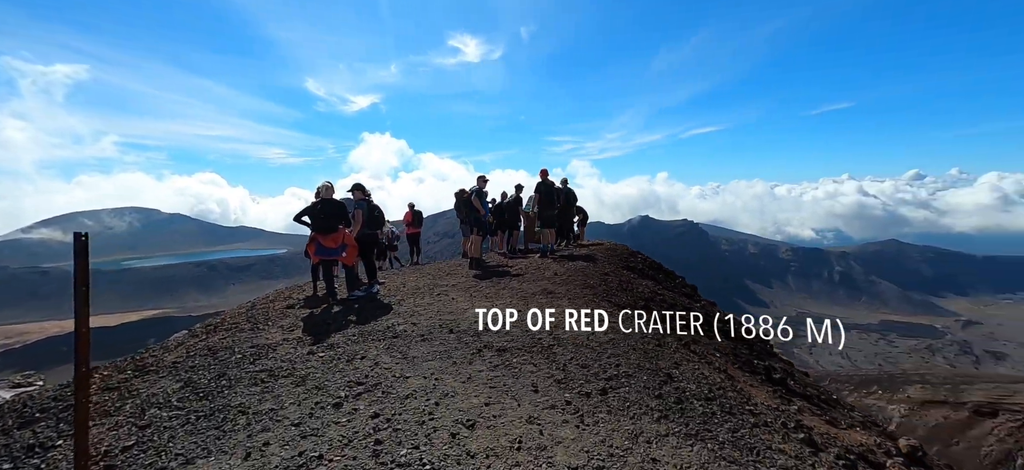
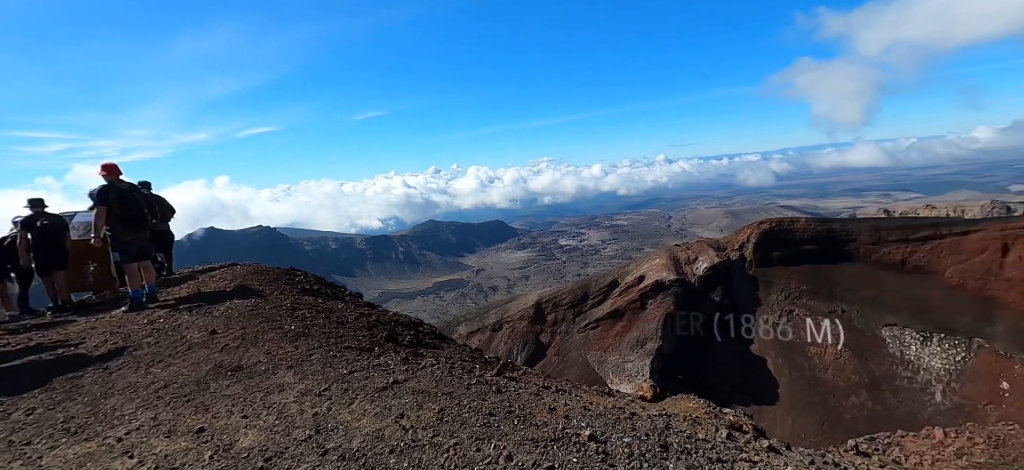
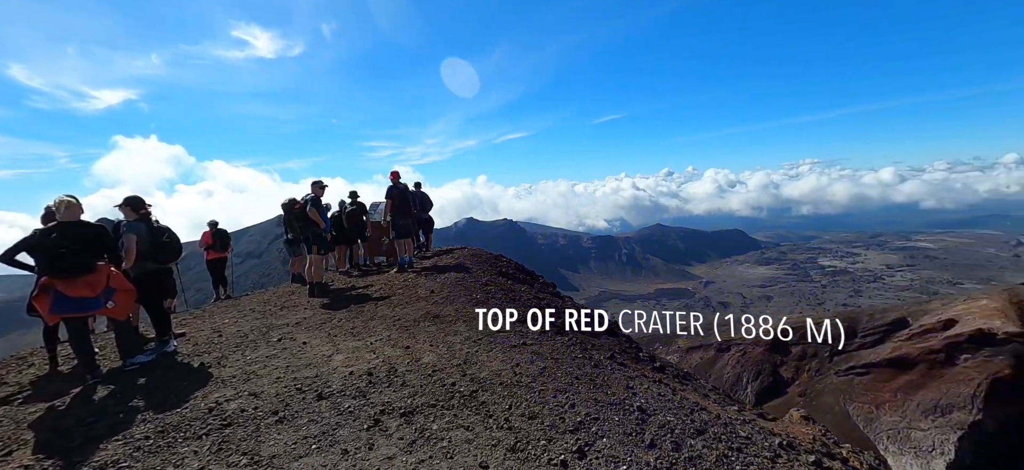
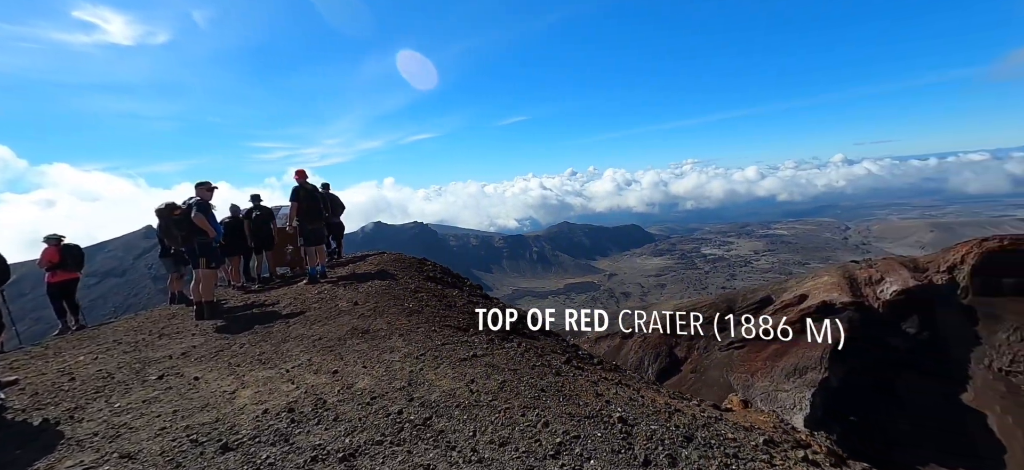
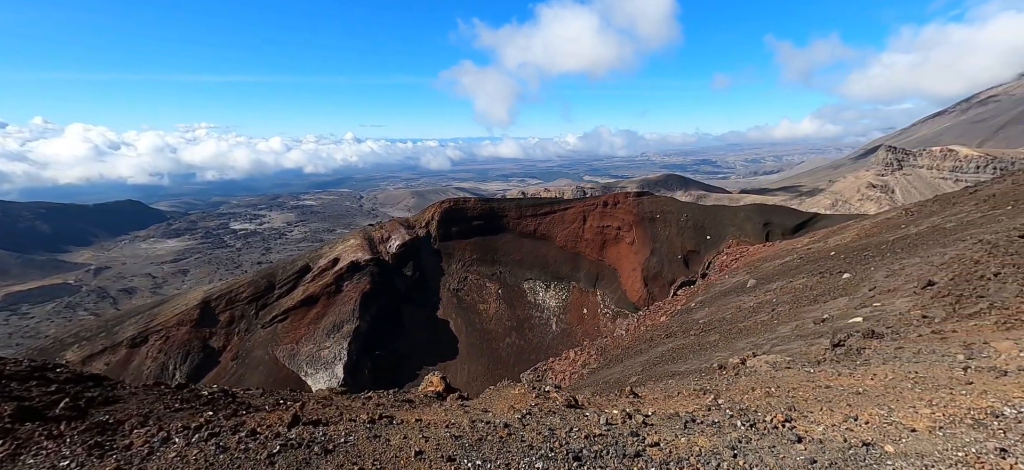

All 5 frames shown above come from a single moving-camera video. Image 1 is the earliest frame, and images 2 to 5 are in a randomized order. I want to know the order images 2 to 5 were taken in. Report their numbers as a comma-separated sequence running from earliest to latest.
3, 4, 2, 5
